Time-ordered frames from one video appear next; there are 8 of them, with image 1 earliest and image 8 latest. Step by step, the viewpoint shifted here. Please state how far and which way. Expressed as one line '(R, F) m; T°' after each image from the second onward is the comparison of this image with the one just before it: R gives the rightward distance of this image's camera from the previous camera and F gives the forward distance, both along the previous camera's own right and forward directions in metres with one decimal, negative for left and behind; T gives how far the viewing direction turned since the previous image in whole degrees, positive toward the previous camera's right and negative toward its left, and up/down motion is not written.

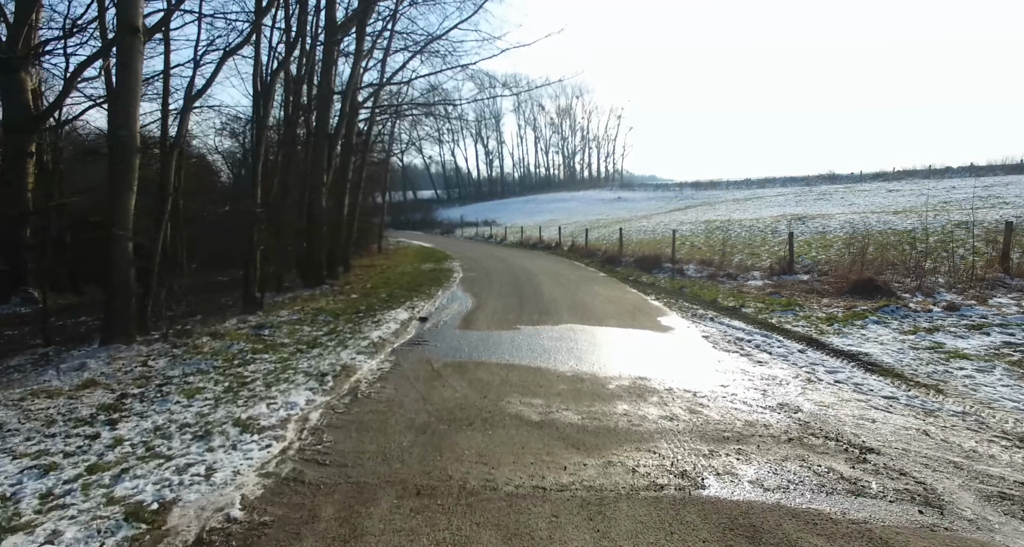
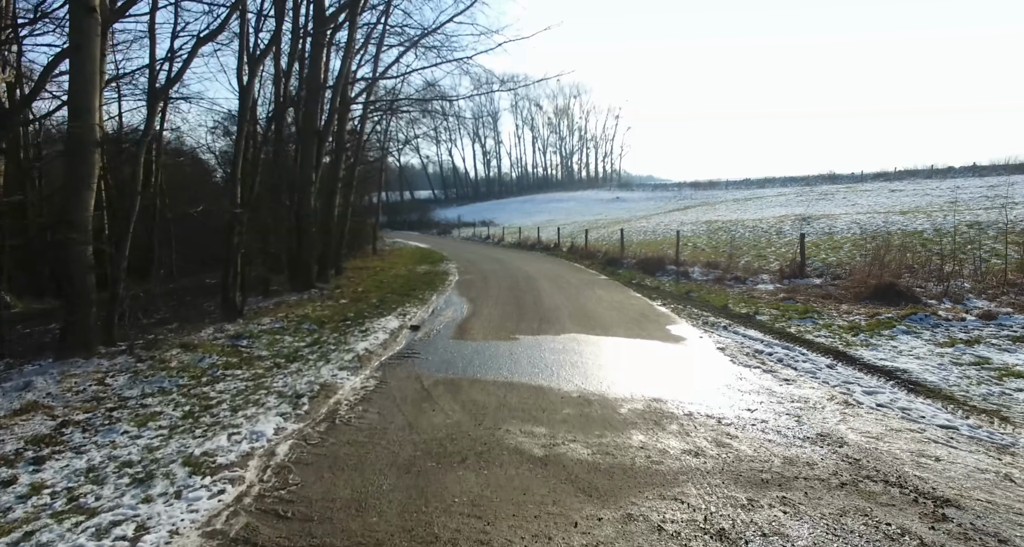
(0.0, +0.6) m; 0°
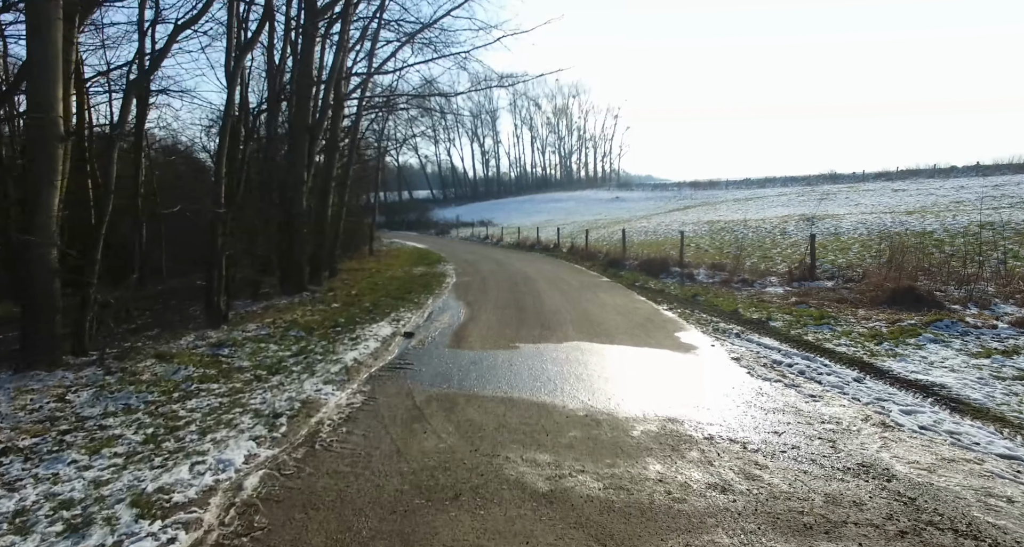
(0.0, +0.5) m; 0°
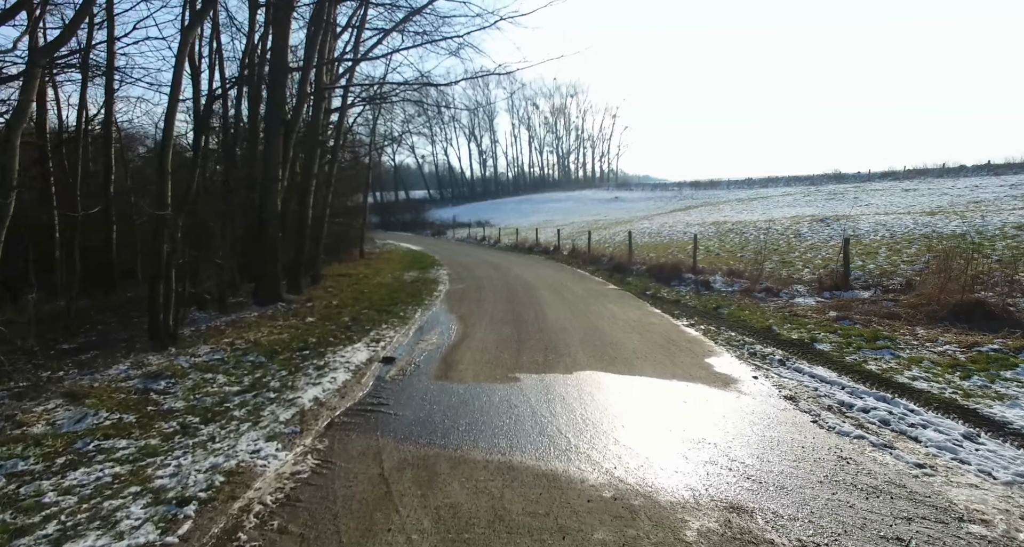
(0.0, +1.3) m; 0°
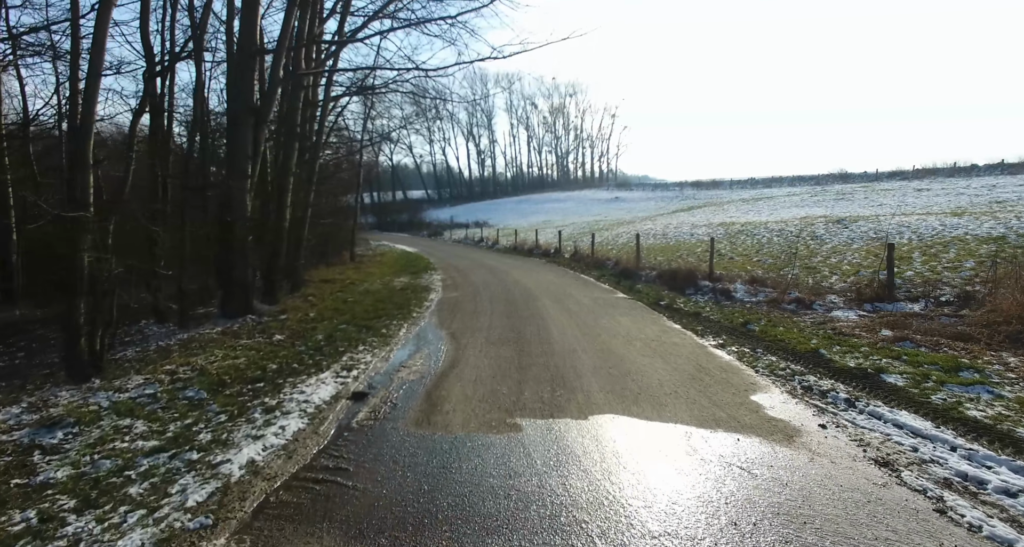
(0.0, +1.3) m; 0°
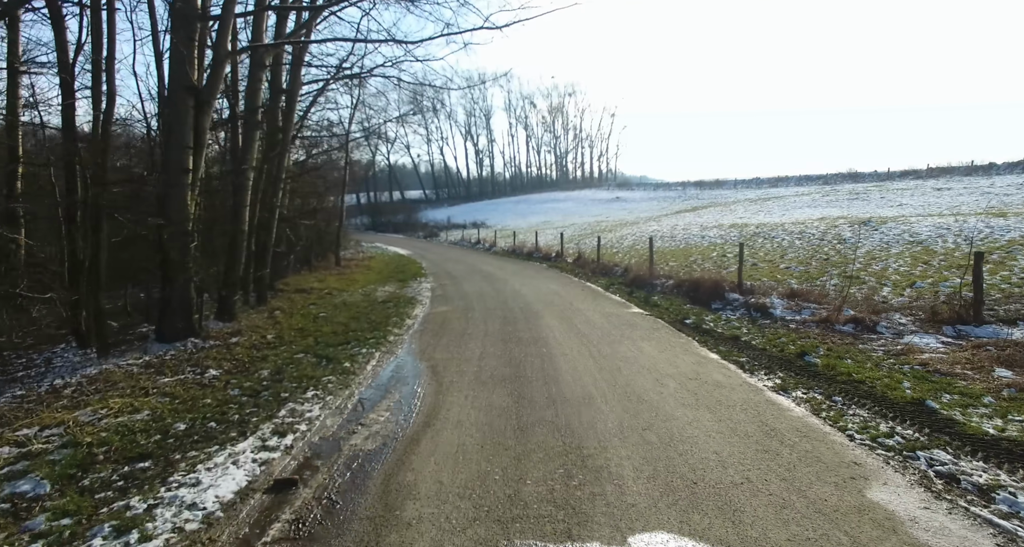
(0.0, +1.9) m; 0°
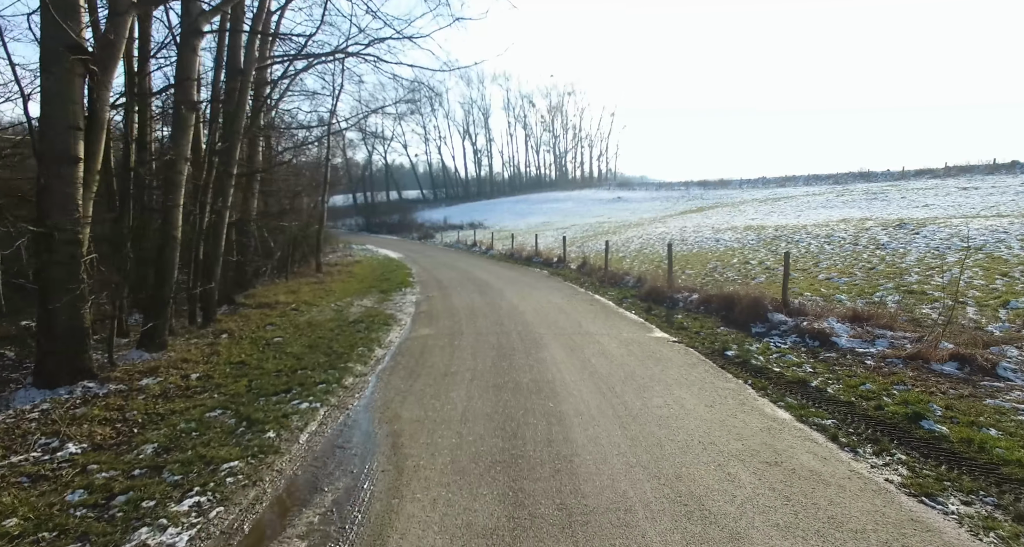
(0.0, +2.1) m; 0°
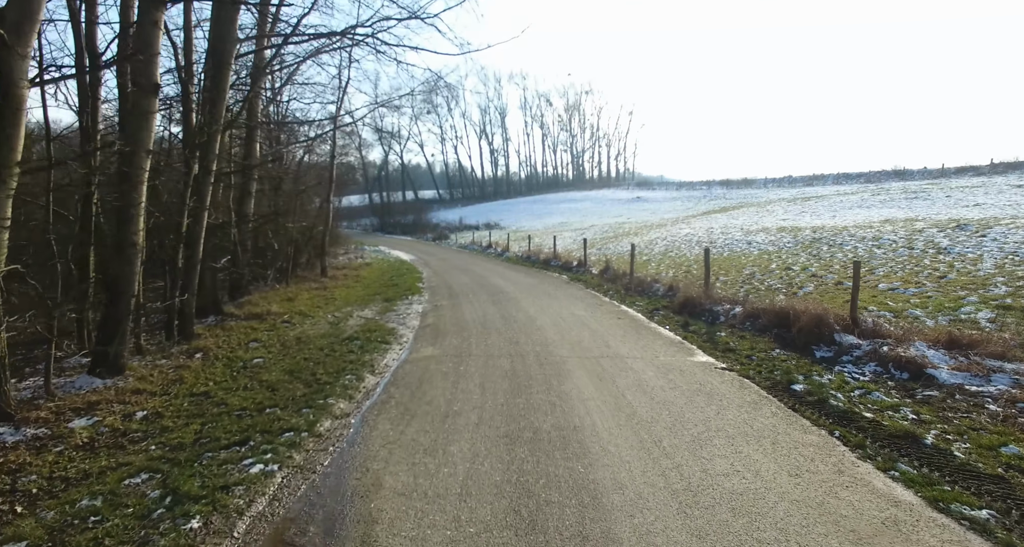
(0.0, +1.5) m; -2°
